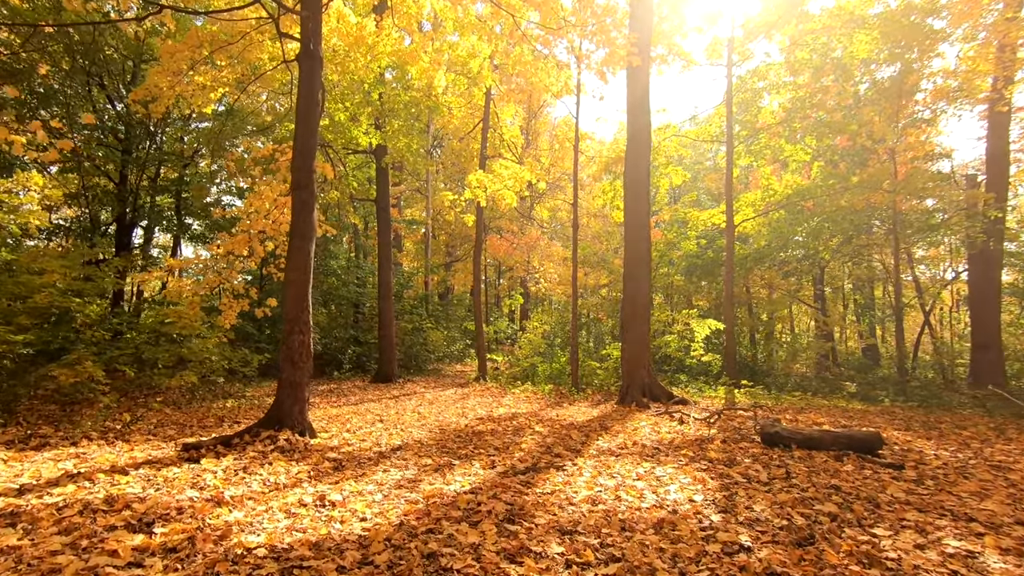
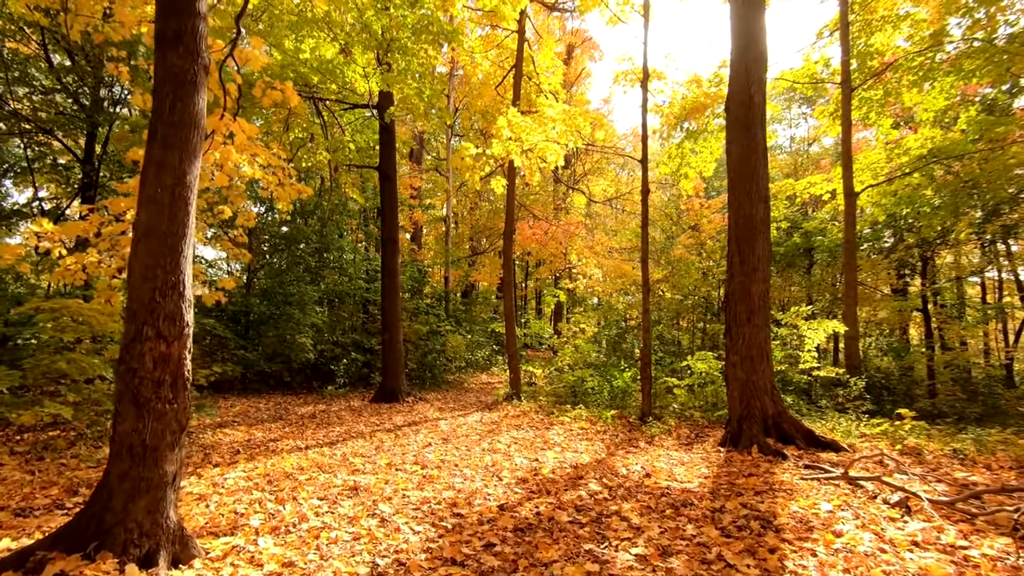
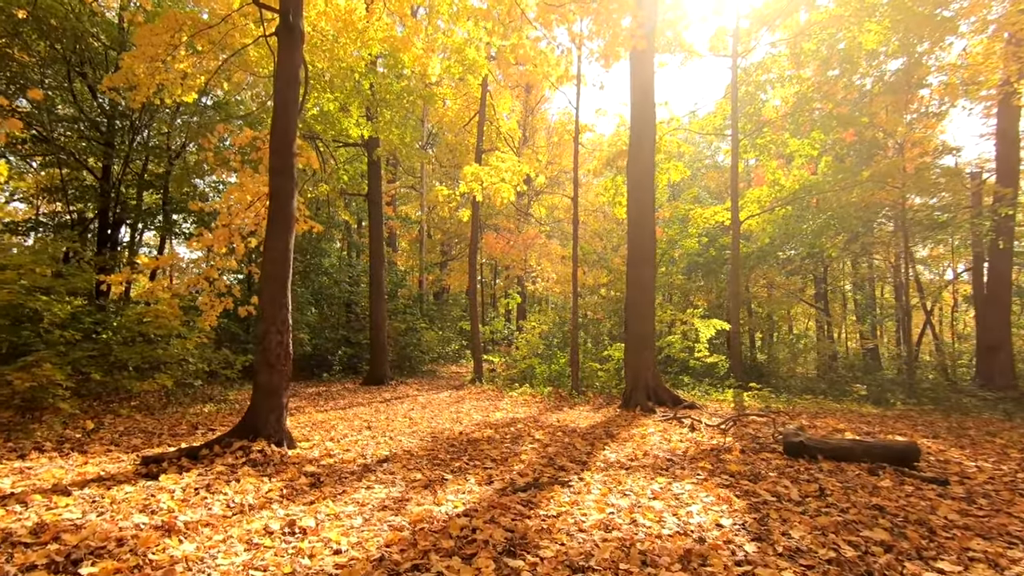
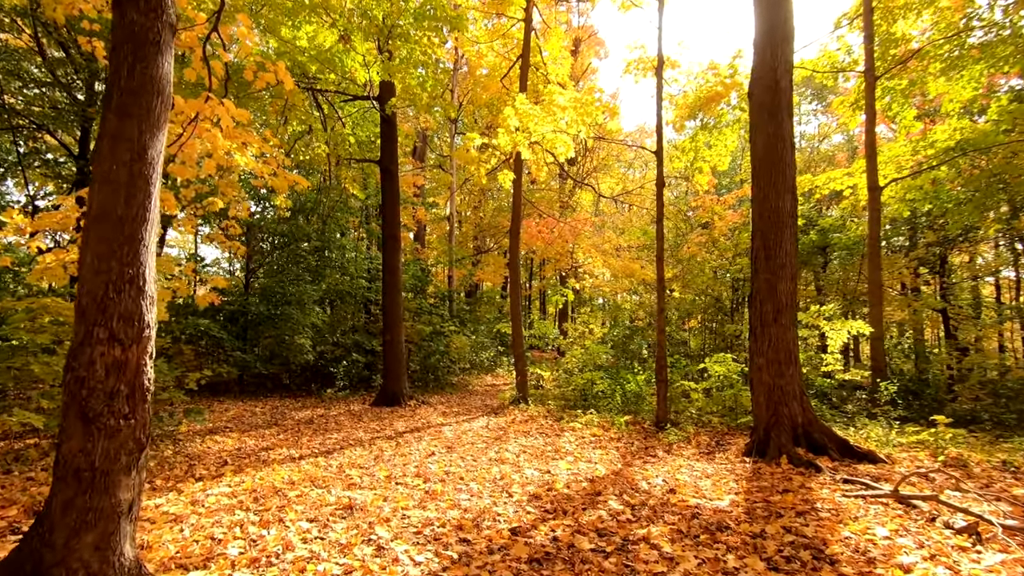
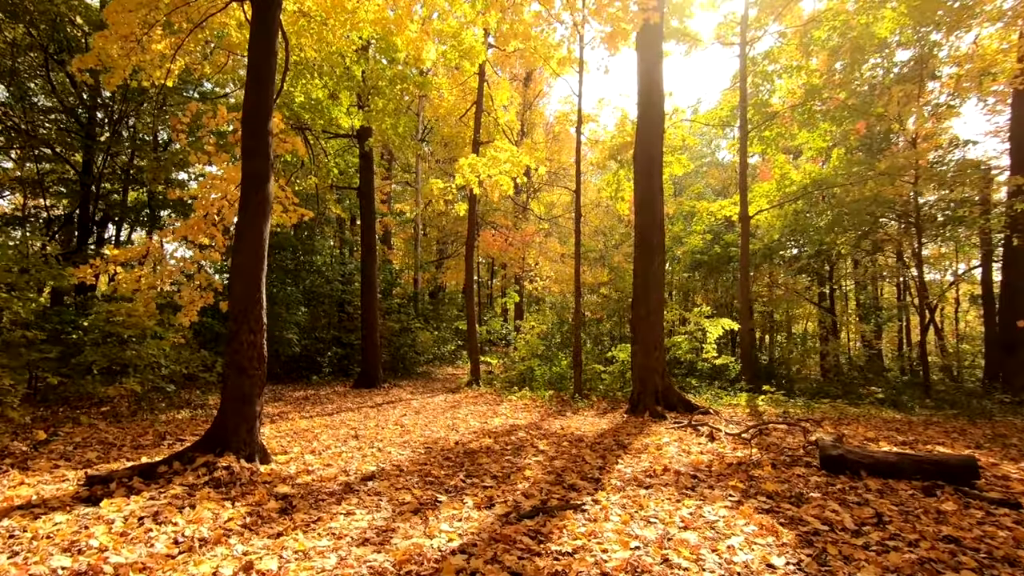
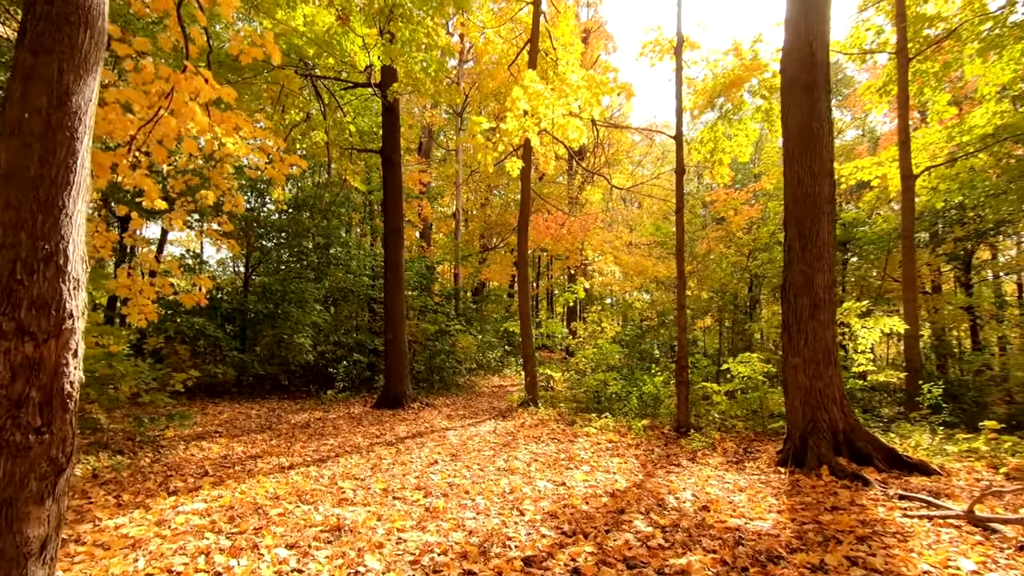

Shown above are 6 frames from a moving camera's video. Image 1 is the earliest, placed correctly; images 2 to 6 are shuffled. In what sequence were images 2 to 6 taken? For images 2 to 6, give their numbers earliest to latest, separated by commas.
3, 5, 2, 4, 6
